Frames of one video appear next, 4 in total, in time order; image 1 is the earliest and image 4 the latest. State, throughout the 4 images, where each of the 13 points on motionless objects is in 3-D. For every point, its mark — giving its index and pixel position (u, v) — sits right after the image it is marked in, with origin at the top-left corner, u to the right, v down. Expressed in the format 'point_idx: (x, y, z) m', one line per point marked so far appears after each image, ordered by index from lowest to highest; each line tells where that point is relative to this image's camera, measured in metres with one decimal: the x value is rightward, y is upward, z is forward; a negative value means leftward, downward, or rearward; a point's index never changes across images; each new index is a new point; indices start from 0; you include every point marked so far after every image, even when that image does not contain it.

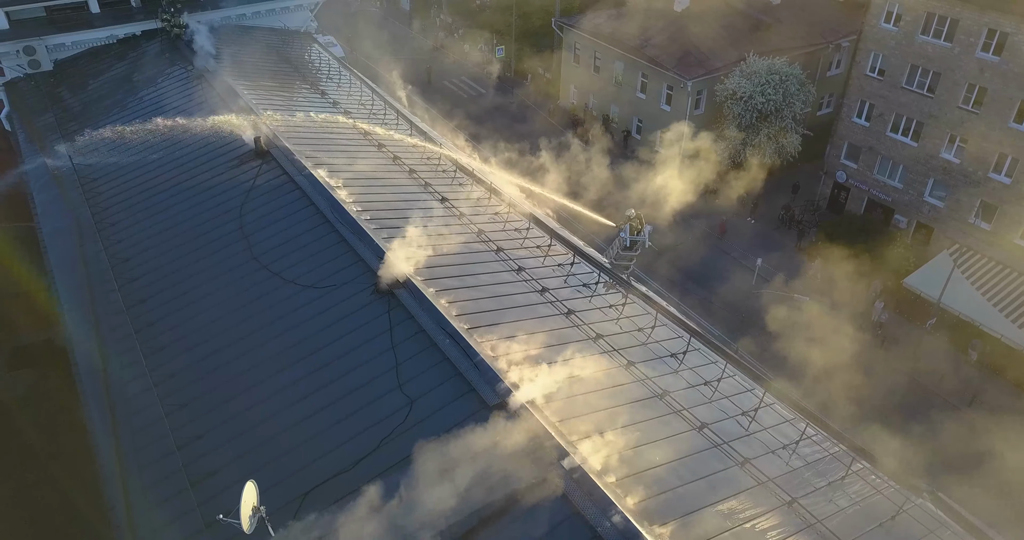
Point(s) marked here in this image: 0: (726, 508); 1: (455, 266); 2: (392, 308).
0: (+3.2, -3.6, +10.5) m
1: (-1.3, +0.1, +15.2) m
2: (-2.3, -0.8, +13.5) m
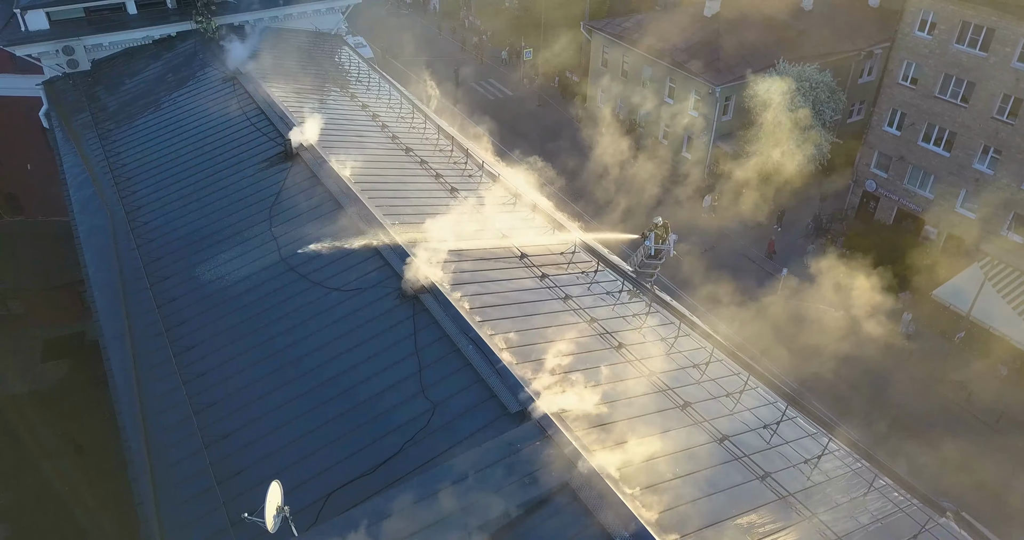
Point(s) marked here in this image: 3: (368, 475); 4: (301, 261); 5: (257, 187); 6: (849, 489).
0: (+3.5, -3.8, +10.5) m
1: (-0.7, 0.0, +15.3) m
2: (-1.9, -0.8, +13.6) m
3: (-2.3, -3.3, +10.9) m
4: (-4.8, +0.2, +15.8) m
5: (-6.8, +2.2, +18.7) m
6: (+5.8, -3.8, +12.0) m
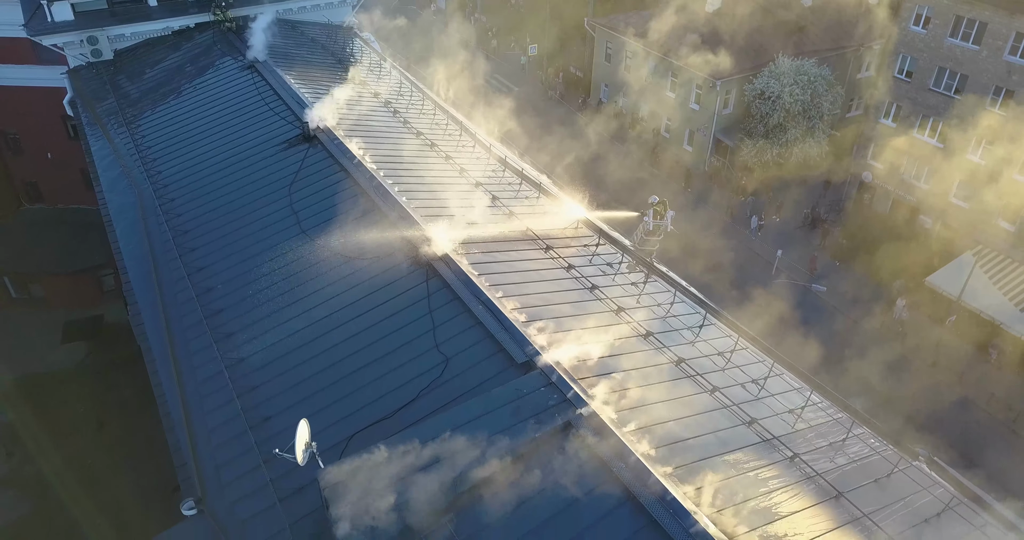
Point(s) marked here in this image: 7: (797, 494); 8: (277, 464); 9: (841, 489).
0: (+3.6, -3.1, +11.5) m
1: (-0.6, +0.6, +16.3) m
2: (-1.7, -0.2, +14.6) m
3: (-2.2, -2.6, +12.0) m
4: (-4.7, +0.9, +16.8) m
5: (-6.7, +2.9, +19.7) m
6: (+5.9, -3.1, +13.0) m
7: (+4.5, -3.6, +11.0) m
8: (-4.0, -3.3, +11.8) m
9: (+5.5, -3.6, +11.5) m
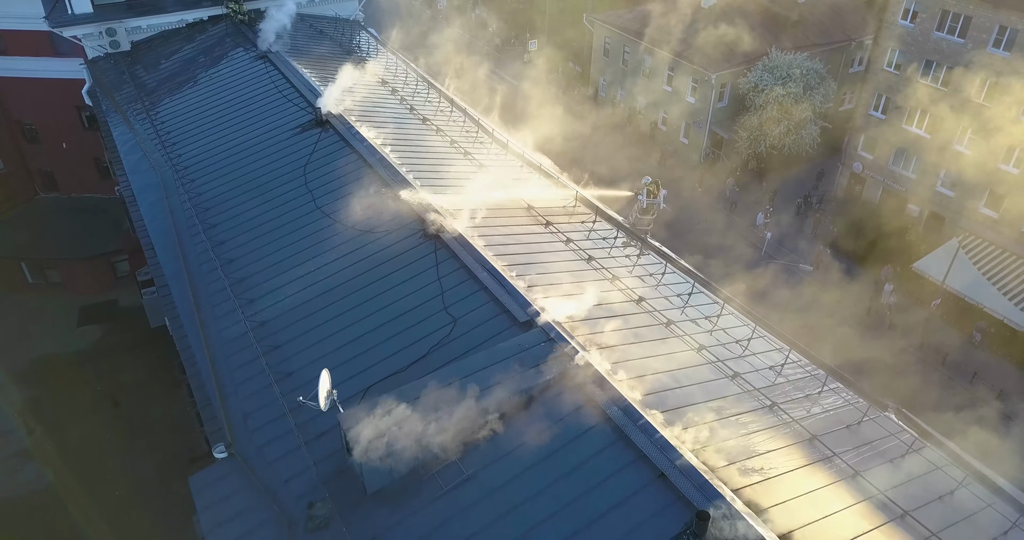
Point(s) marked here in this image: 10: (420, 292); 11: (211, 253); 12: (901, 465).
0: (+3.7, -2.5, +12.6) m
1: (-0.5, +1.3, +17.5) m
2: (-1.7, +0.5, +15.8) m
3: (-2.1, -1.9, +13.1) m
4: (-4.6, +1.6, +17.9) m
5: (-6.6, +3.6, +20.8) m
6: (+6.0, -2.5, +14.1) m
7: (+4.6, -2.9, +12.2) m
8: (-3.9, -2.7, +12.9) m
9: (+5.5, -3.0, +12.6) m
10: (-1.9, -0.5, +14.8) m
11: (-7.7, +0.4, +17.6) m
12: (+6.9, -3.5, +12.4) m
